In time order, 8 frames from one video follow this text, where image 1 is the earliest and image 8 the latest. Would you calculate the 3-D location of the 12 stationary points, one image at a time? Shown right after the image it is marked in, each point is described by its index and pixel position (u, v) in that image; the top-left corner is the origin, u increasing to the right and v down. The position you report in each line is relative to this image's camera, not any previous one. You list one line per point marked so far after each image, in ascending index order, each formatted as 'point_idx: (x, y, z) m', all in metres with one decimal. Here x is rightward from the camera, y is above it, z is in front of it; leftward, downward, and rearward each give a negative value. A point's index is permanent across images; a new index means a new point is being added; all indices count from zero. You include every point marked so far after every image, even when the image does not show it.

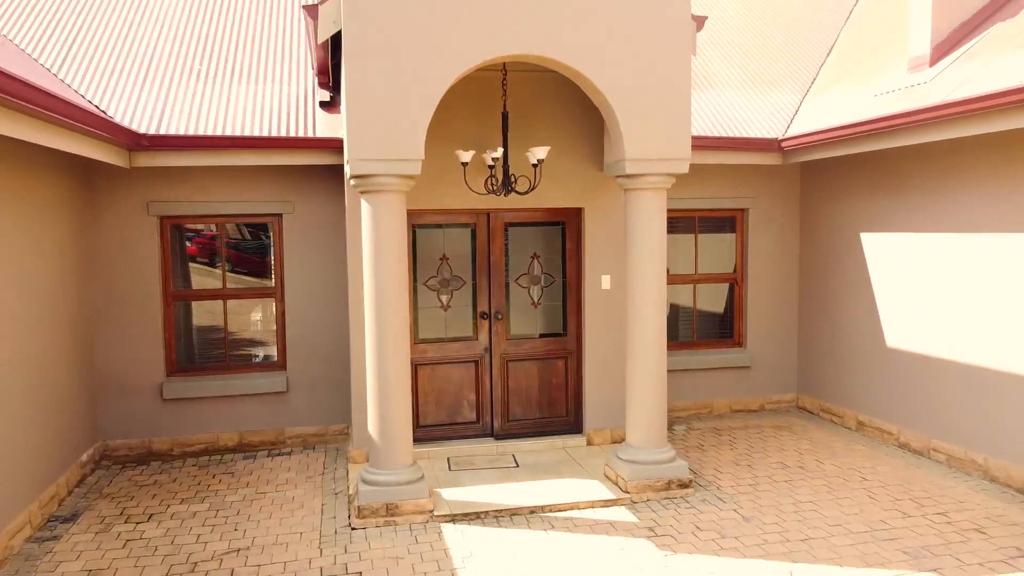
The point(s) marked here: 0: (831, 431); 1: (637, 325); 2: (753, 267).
0: (+3.5, -1.6, +7.5) m
1: (+1.1, -0.3, +5.9) m
2: (+2.9, +0.3, +8.0) m
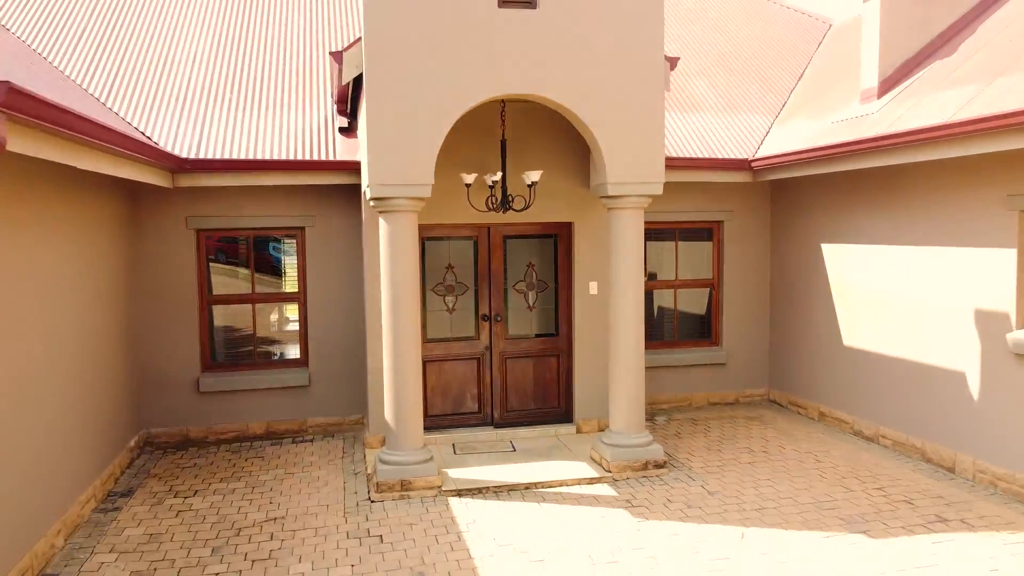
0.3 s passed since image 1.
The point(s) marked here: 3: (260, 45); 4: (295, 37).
0: (+3.5, -1.6, +8.3) m
1: (+1.1, -0.4, +6.8) m
2: (+2.8, +0.2, +8.8) m
3: (-3.4, +3.4, +9.1) m
4: (-3.0, +3.7, +9.4) m
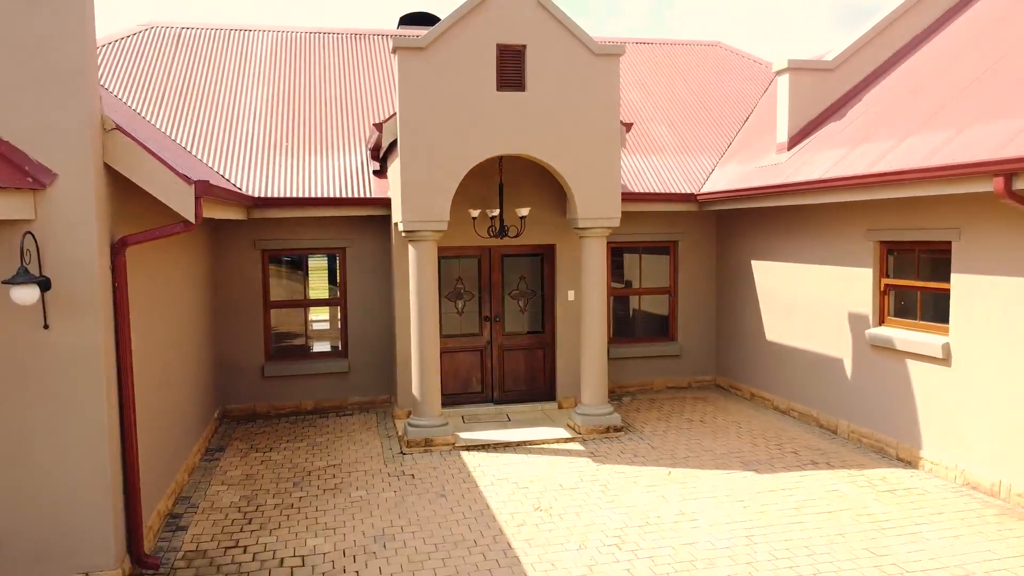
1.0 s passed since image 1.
0: (+3.4, -1.7, +10.5) m
1: (+1.0, -0.5, +9.0) m
2: (+2.8, +0.1, +11.1) m
3: (-3.5, +3.3, +11.3) m
4: (-3.1, +3.6, +11.7) m
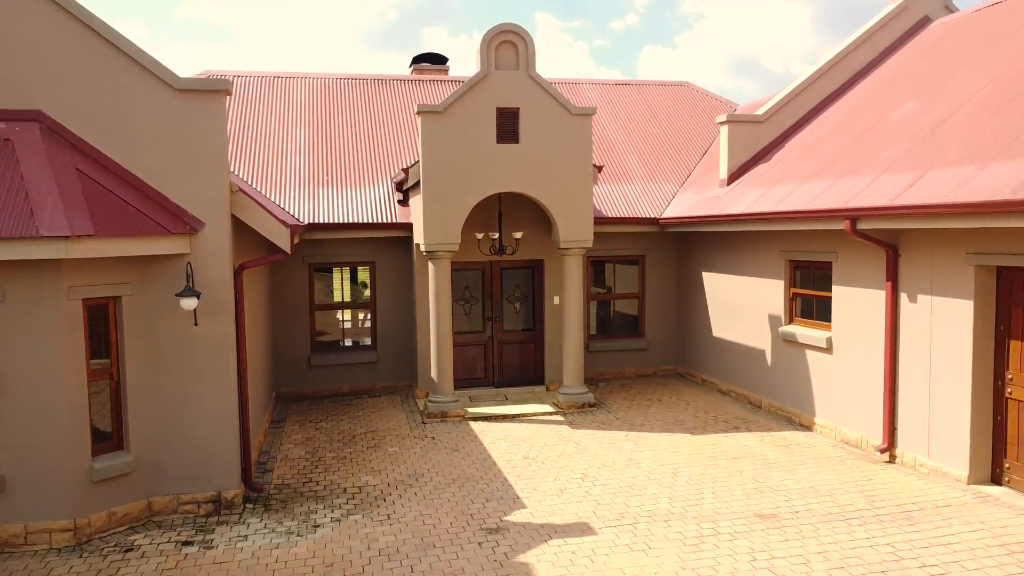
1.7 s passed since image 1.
0: (+3.4, -1.9, +13.0) m
1: (+1.0, -0.6, +11.5) m
2: (+2.7, 0.0, +13.5) m
3: (-3.5, +3.1, +13.8) m
4: (-3.1, +3.4, +14.1) m
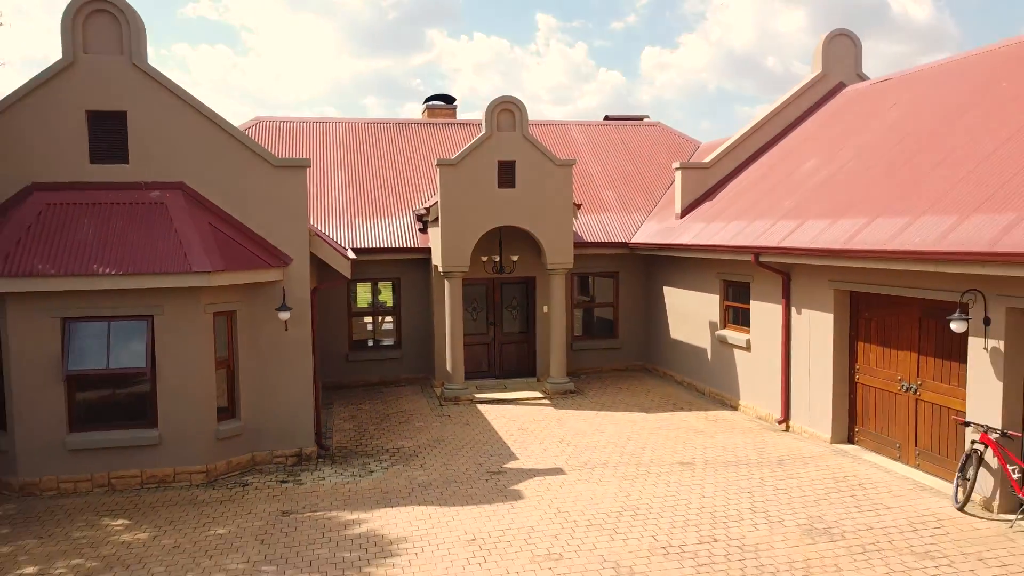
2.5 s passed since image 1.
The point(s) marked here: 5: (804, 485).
0: (+3.3, -2.1, +16.1) m
1: (+0.9, -0.9, +14.6) m
2: (+2.7, -0.3, +16.7) m
3: (-3.6, +2.9, +16.9) m
4: (-3.2, +3.2, +17.3) m
5: (+3.9, -2.6, +9.1) m
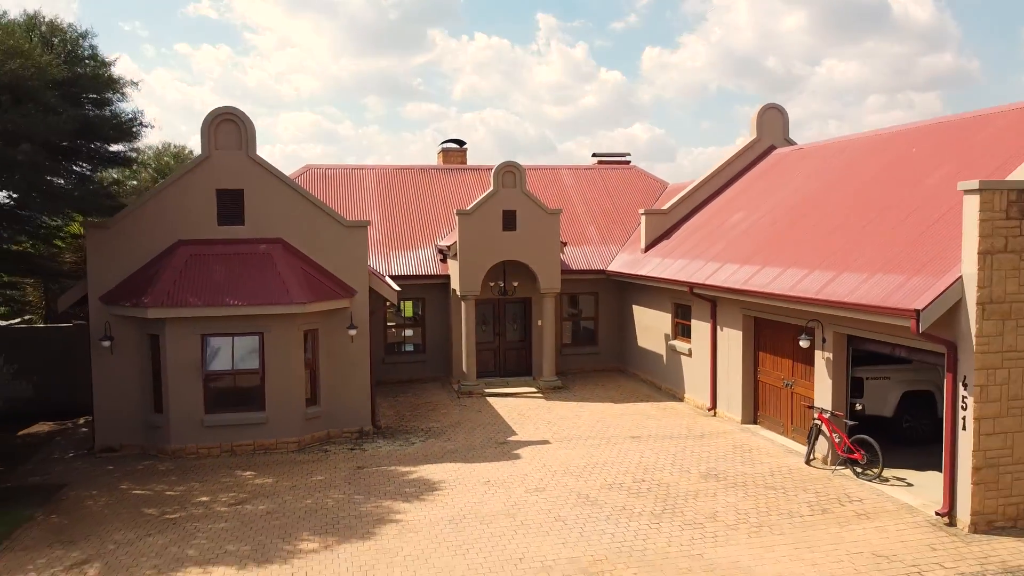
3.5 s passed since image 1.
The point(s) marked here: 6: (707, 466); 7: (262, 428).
0: (+3.4, -2.7, +20.4) m
1: (+0.9, -1.4, +18.8) m
2: (+2.7, -0.8, +20.9) m
3: (-3.5, +2.4, +21.2) m
4: (-3.1, +2.7, +21.5) m
5: (+4.0, -3.2, +13.3) m
6: (+3.6, -3.3, +12.4) m
7: (-5.3, -2.9, +14.2) m
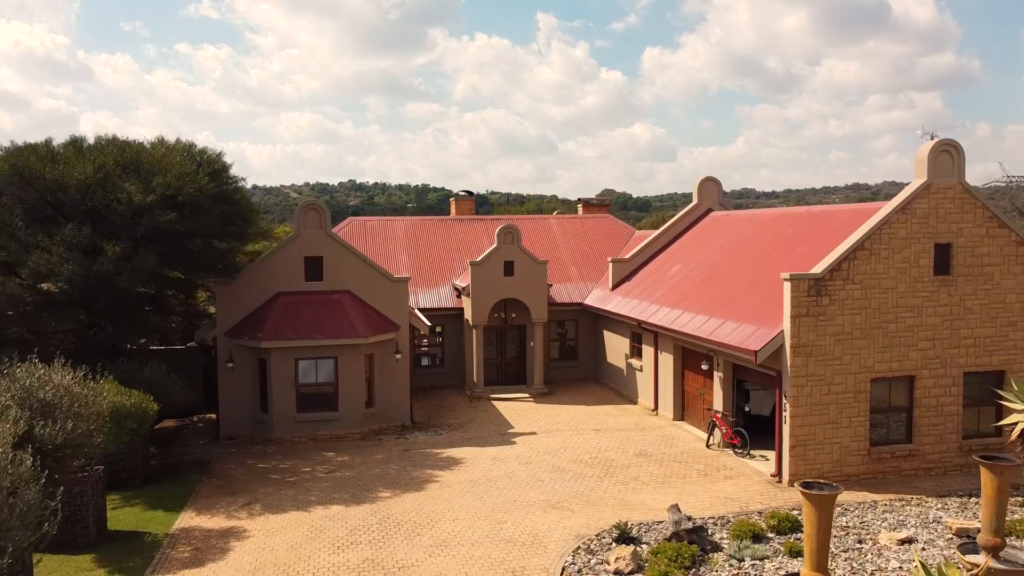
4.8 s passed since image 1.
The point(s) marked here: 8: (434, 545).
0: (+3.3, -3.8, +26.5) m
1: (+0.9, -2.5, +24.9) m
2: (+2.7, -2.0, +27.0) m
3: (-3.6, +1.2, +27.3) m
4: (-3.2, +1.5, +27.6) m
5: (+3.9, -4.3, +19.4) m
6: (+3.6, -4.4, +18.5) m
7: (-5.3, -4.1, +20.3) m
8: (-1.5, -5.0, +13.3) m
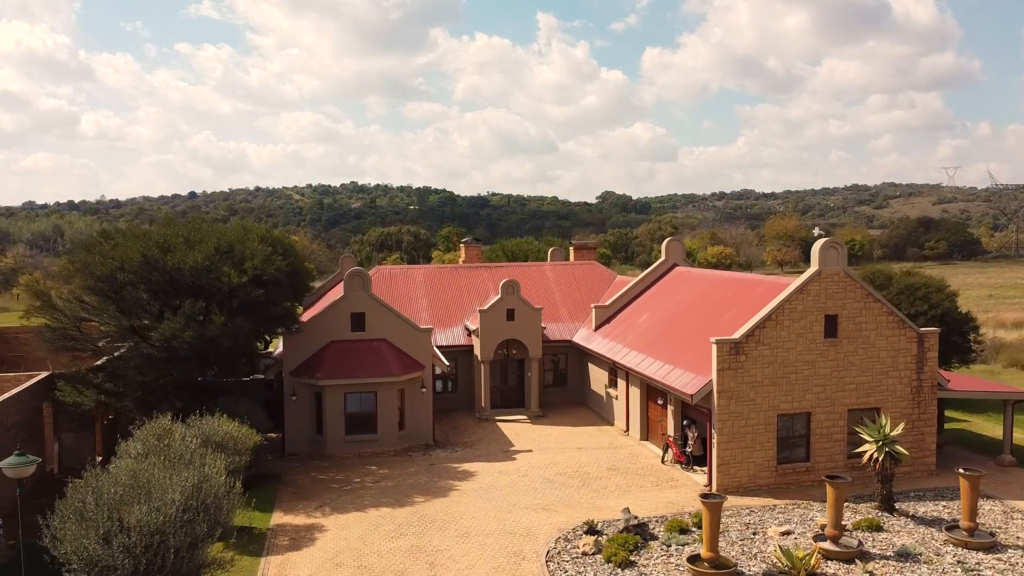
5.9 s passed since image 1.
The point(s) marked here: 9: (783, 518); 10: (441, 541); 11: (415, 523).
0: (+3.4, -5.7, +32.2) m
1: (+0.9, -4.4, +30.6) m
2: (+2.7, -3.9, +32.7) m
3: (-3.5, -0.7, +33.0) m
4: (-3.1, -0.4, +33.3) m
5: (+3.9, -6.2, +25.1) m
6: (+3.6, -6.3, +24.2) m
7: (-5.3, -6.0, +26.0) m
8: (-1.5, -7.0, +18.9) m
9: (+7.7, -6.6, +19.1) m
10: (-2.0, -7.0, +18.5) m
11: (-2.9, -6.9, +19.8) m
